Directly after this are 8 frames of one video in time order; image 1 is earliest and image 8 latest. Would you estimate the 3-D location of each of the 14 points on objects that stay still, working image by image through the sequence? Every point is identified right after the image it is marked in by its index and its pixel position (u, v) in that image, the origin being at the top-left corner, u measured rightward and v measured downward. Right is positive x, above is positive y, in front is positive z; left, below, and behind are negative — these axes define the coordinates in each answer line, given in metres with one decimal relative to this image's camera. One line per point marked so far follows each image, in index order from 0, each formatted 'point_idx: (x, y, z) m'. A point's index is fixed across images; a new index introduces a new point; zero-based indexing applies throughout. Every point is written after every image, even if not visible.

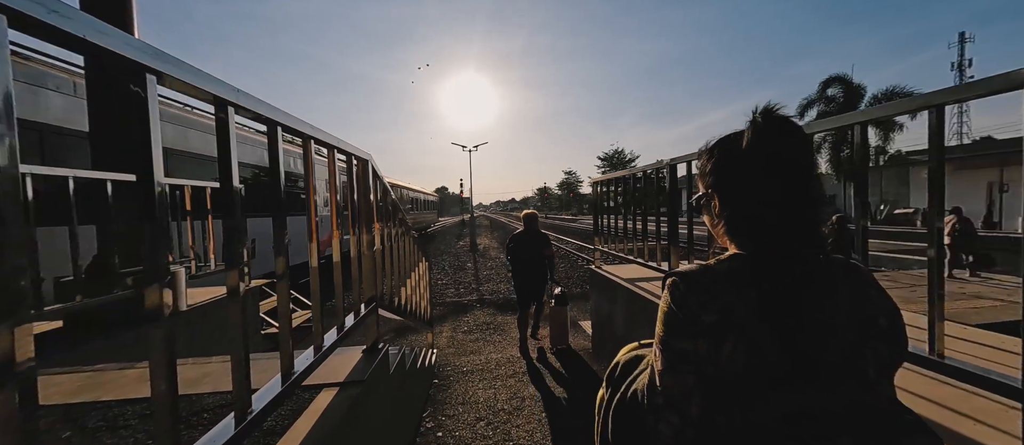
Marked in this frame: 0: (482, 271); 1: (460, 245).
0: (-0.9, -1.4, +9.0) m
1: (-2.9, -1.3, +19.0) m
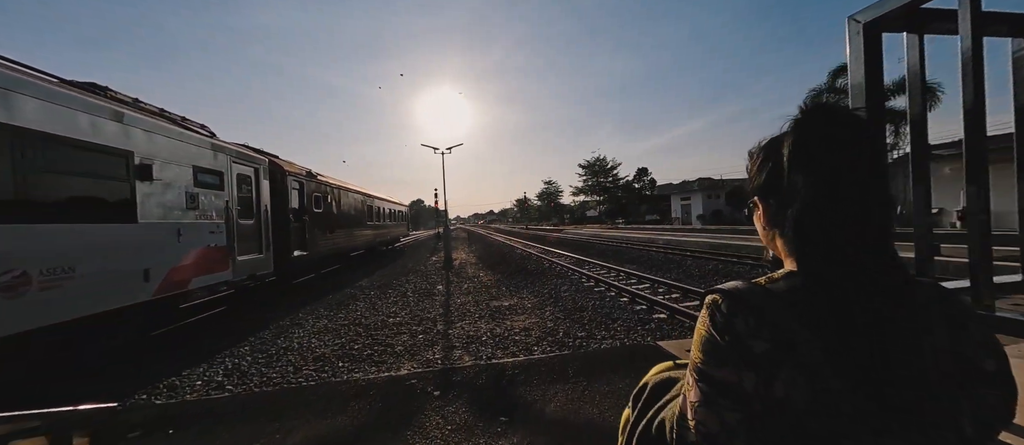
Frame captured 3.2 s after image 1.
0: (-1.3, -1.6, +7.0) m
1: (-4.0, -2.0, +16.9) m
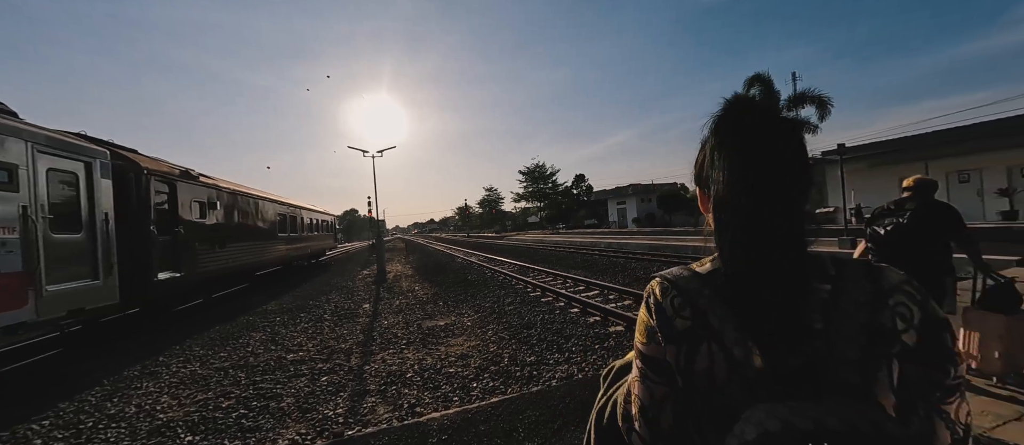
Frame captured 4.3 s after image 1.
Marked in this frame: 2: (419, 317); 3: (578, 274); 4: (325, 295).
0: (-2.4, -1.8, +6.1) m
1: (-6.7, -2.4, +15.3) m
2: (-1.7, -1.7, +6.2) m
3: (+1.7, -1.3, +8.5) m
4: (-5.5, -2.1, +9.9) m
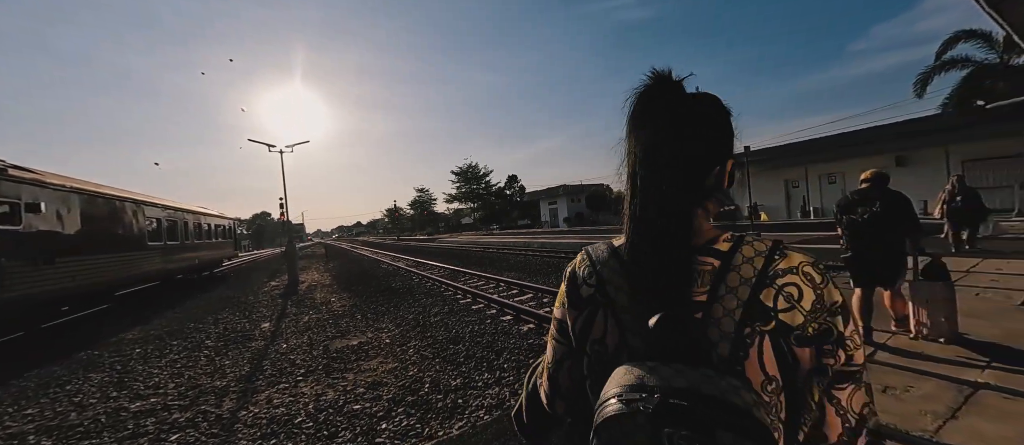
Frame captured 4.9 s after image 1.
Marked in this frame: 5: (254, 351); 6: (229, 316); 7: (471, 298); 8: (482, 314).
0: (-3.6, -1.8, +5.1) m
1: (-9.5, -2.6, +13.4) m
2: (-2.9, -1.8, +5.4) m
3: (0.0, -1.4, +8.4) m
4: (-7.3, -2.2, +8.3) m
5: (-3.8, -1.9, +5.1) m
6: (-6.7, -2.2, +8.0) m
7: (-0.9, -1.5, +6.7) m
8: (-0.5, -1.5, +5.6) m
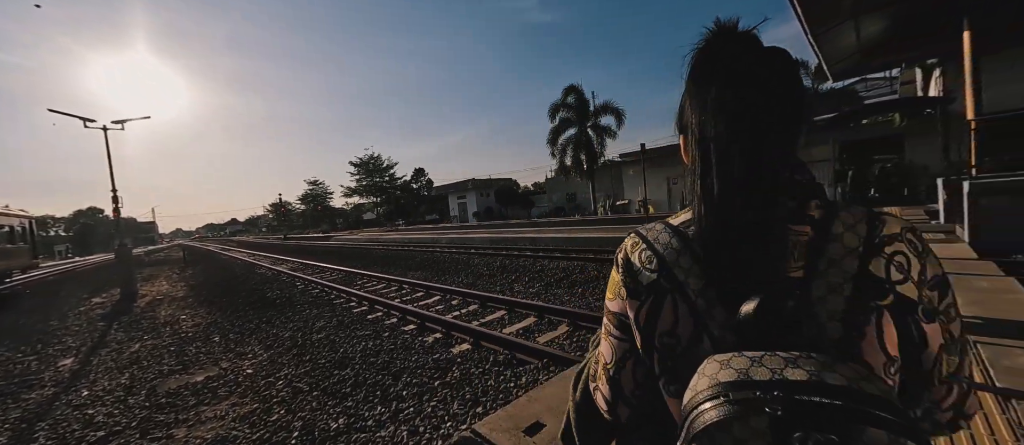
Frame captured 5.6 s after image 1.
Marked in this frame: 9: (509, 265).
0: (-4.7, -1.8, +3.7) m
1: (-12.7, -2.6, +10.1) m
2: (-4.2, -1.8, +4.2) m
3: (-2.2, -1.2, +7.8) m
4: (-9.1, -2.2, +5.8) m
5: (-5.0, -1.9, +3.6) m
6: (-8.5, -2.1, +5.7) m
7: (-2.5, -1.4, +5.9) m
8: (-1.9, -1.5, +5.0) m
9: (-0.1, -1.0, +7.5) m
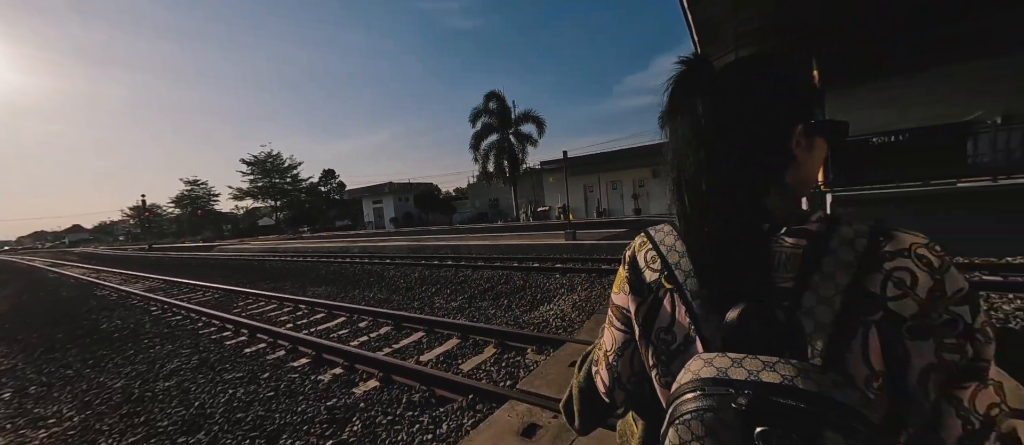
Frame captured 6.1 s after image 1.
0: (-5.4, -1.9, +2.3) m
1: (-14.6, -2.8, +6.7) m
2: (-5.0, -1.8, +2.8) m
3: (-3.8, -1.4, +6.8) m
4: (-10.2, -2.3, +3.3) m
5: (-5.6, -2.0, +2.1) m
6: (-9.5, -2.3, +3.3) m
7: (-3.8, -1.6, +4.9) m
8: (-3.0, -1.6, +4.2) m
9: (-1.8, -1.1, +7.0) m
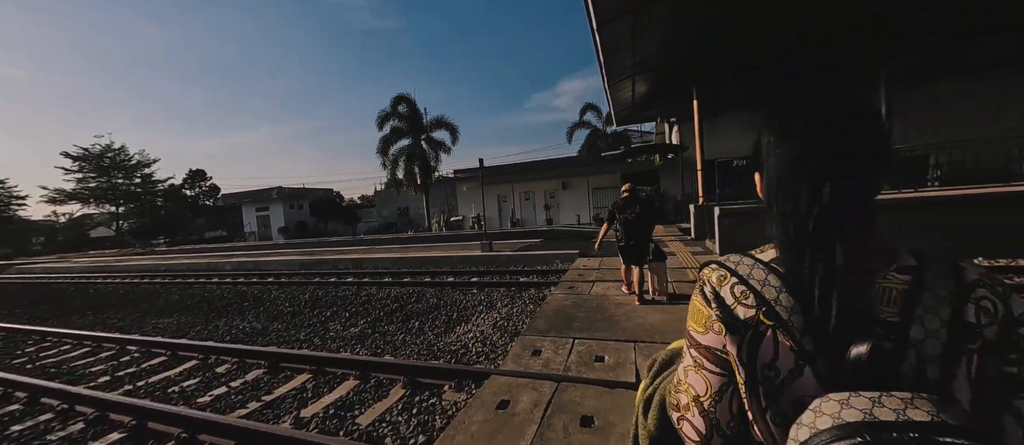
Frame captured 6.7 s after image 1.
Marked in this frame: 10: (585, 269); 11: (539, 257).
0: (-5.7, -2.0, +0.5) m
1: (-15.7, -2.9, +2.4) m
2: (-5.5, -1.9, +1.2) m
3: (-5.4, -1.6, +5.3) m
4: (-10.6, -2.4, +0.3) m
5: (-5.9, -2.0, +0.3) m
6: (-10.0, -2.3, +0.5) m
7: (-4.8, -1.7, +3.5) m
8: (-3.8, -1.7, +3.0) m
9: (-3.4, -1.3, +6.1) m
10: (+1.3, -0.9, +6.0) m
11: (+0.6, -0.8, +7.3) m
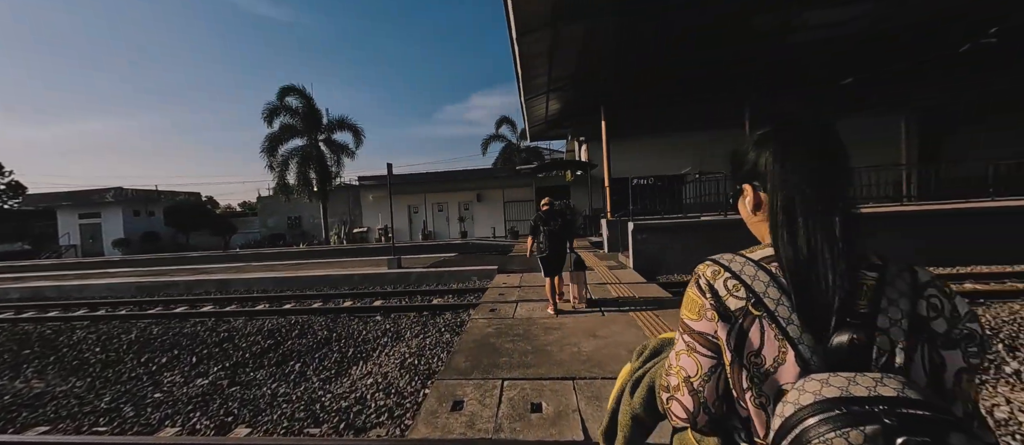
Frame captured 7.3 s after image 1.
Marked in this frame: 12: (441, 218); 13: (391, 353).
0: (-5.6, -1.9, -1.3) m
1: (-15.7, -2.8, -2.1) m
2: (-5.5, -1.9, -0.6) m
3: (-6.5, -1.7, +3.4) m
4: (-10.2, -2.3, -2.8) m
5: (-5.7, -1.9, -1.6) m
6: (-9.7, -2.2, -2.5) m
7: (-5.5, -1.7, +1.8) m
8: (-4.4, -1.7, +1.6) m
9: (-4.8, -1.5, +4.7) m
10: (-0.1, -1.1, +5.8) m
11: (-1.2, -1.0, +6.9) m
12: (-4.0, +0.2, +18.9) m
13: (-1.4, -1.4, +3.8) m
